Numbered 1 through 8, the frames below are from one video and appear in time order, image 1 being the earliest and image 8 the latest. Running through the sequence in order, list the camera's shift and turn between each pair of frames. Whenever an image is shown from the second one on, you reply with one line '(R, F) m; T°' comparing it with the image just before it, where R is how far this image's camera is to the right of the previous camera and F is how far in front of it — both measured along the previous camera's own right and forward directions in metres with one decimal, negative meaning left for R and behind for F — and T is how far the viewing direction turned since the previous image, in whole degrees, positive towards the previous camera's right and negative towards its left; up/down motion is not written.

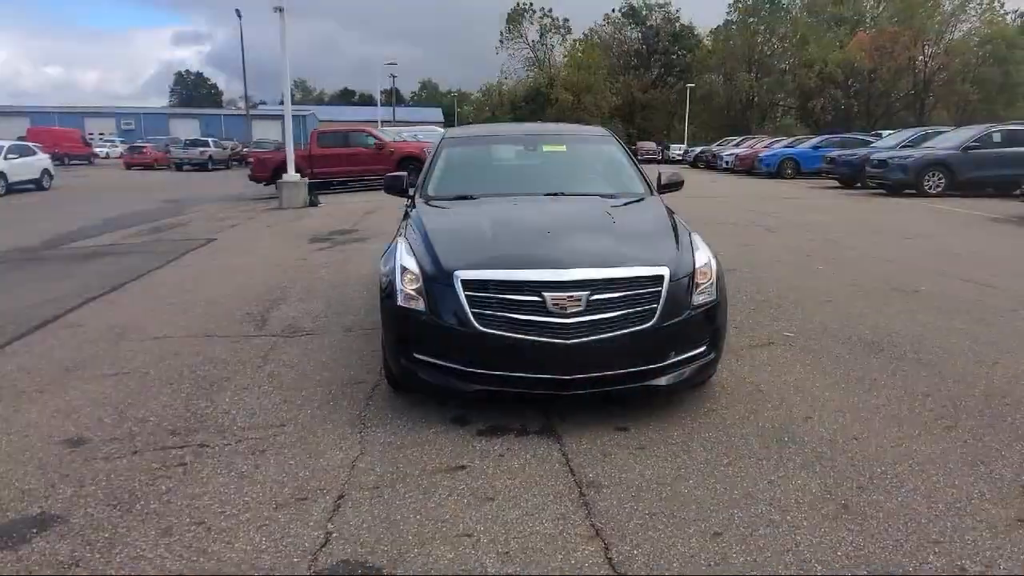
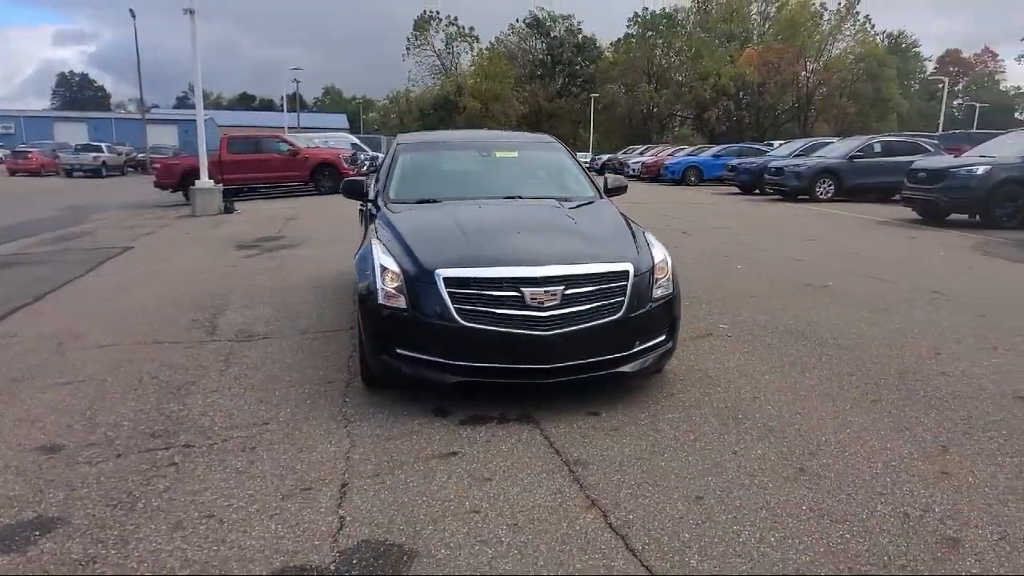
(-0.4, -0.2) m; +7°
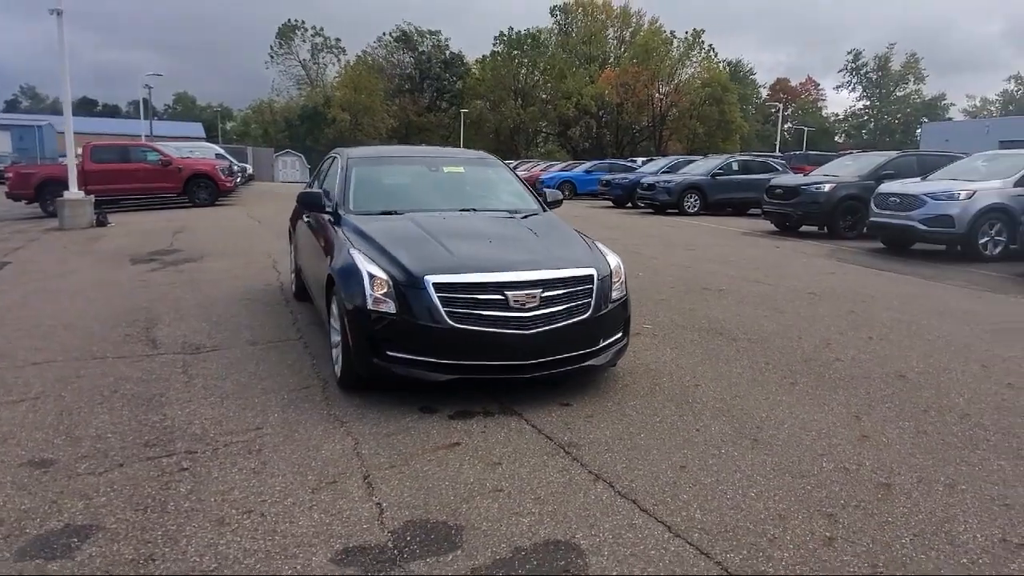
(-0.8, -0.4) m; +11°
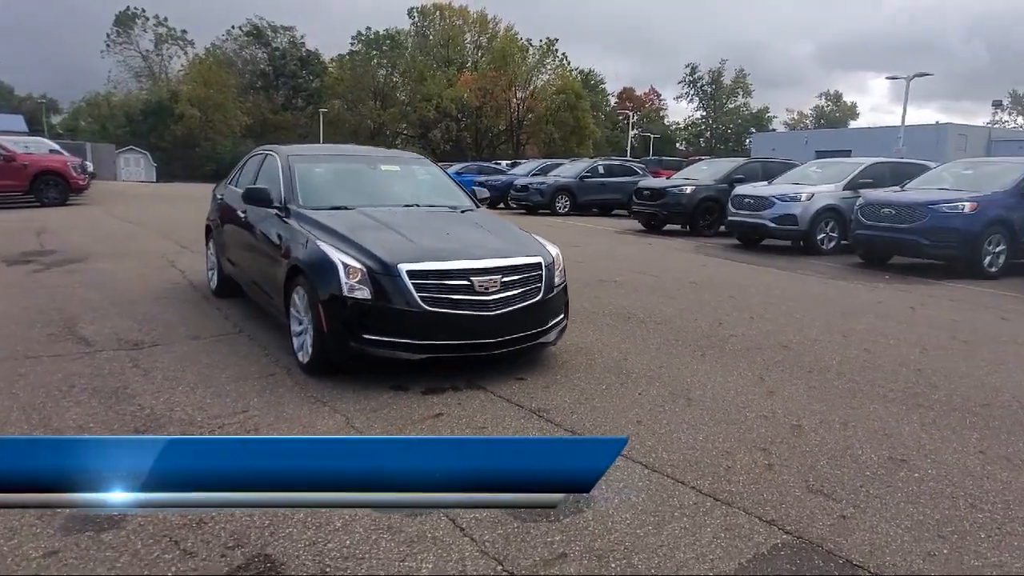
(-0.8, -0.5) m; +11°
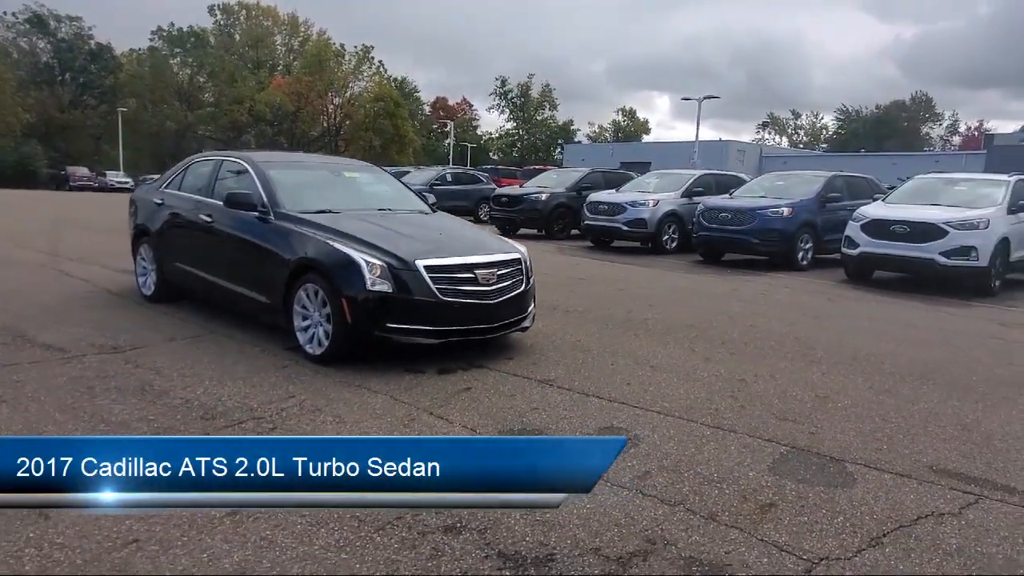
(-1.5, -0.7) m; +15°
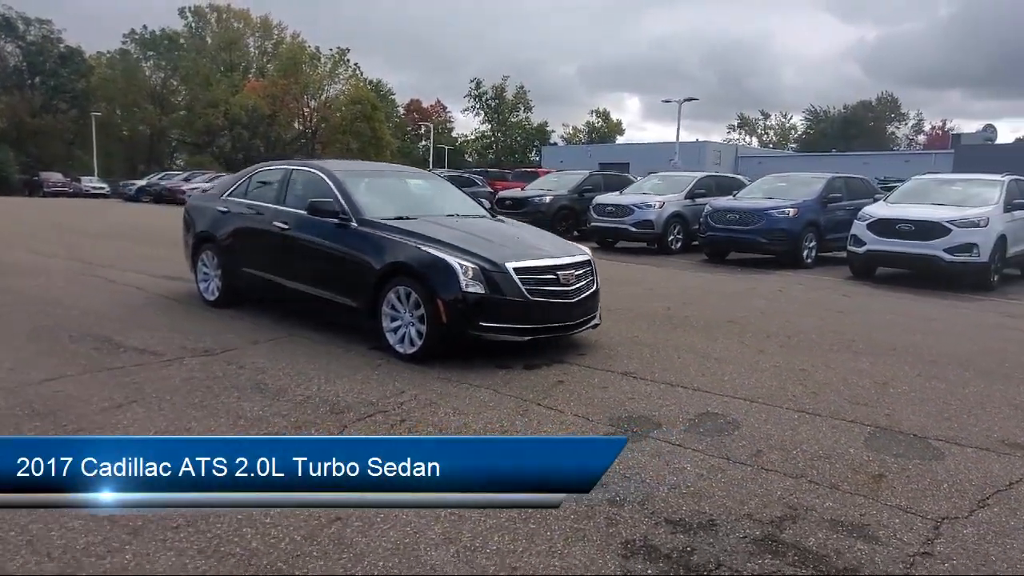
(-0.9, -0.4) m; +2°
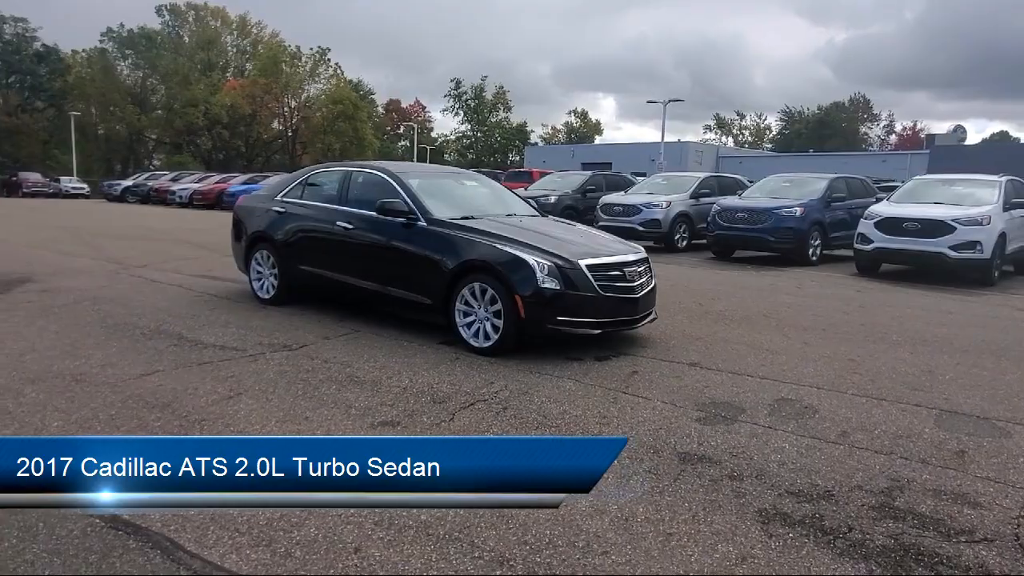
(-0.9, -0.3) m; +2°
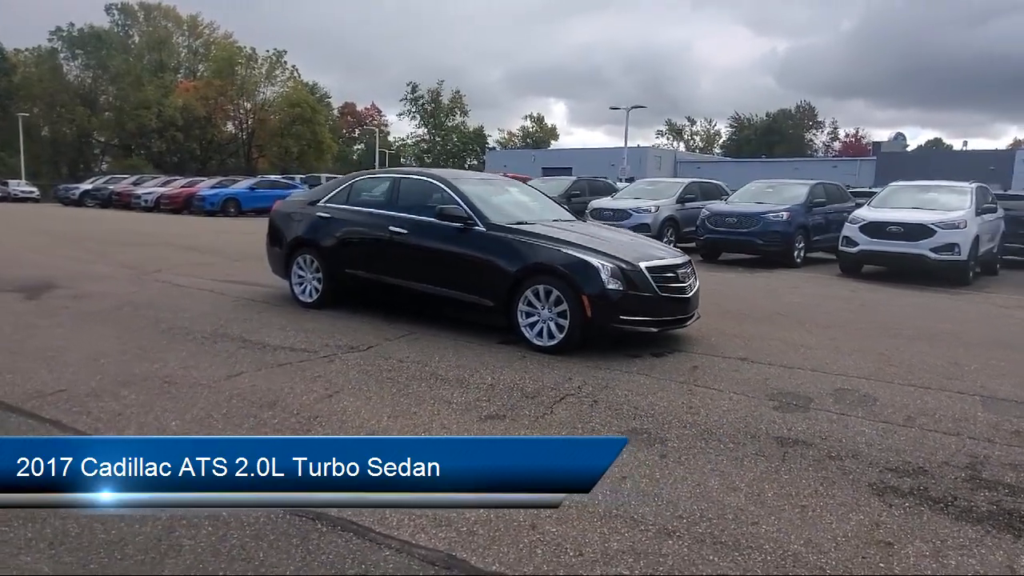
(-1.1, -0.3) m; +4°
